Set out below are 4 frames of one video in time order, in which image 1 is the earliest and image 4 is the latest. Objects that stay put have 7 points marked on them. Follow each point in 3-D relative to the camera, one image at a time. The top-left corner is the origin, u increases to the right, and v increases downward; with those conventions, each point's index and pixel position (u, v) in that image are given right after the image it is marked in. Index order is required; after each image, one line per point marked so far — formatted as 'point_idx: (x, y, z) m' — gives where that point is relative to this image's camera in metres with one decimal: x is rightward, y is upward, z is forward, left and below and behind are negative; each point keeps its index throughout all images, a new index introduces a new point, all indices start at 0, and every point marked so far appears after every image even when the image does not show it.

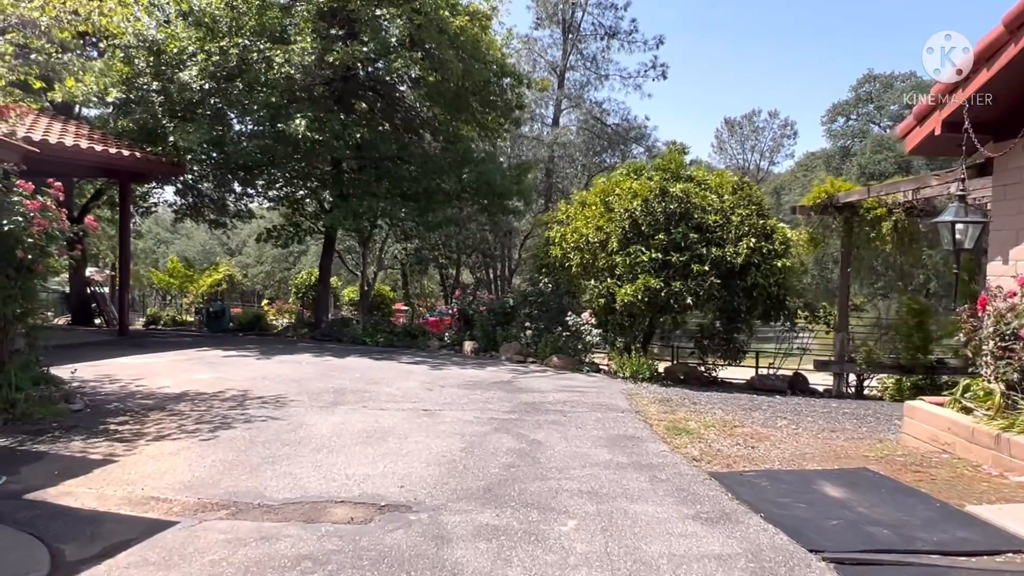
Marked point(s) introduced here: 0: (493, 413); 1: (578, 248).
0: (-0.2, -1.3, +8.0) m
1: (+1.1, +0.7, +12.4) m
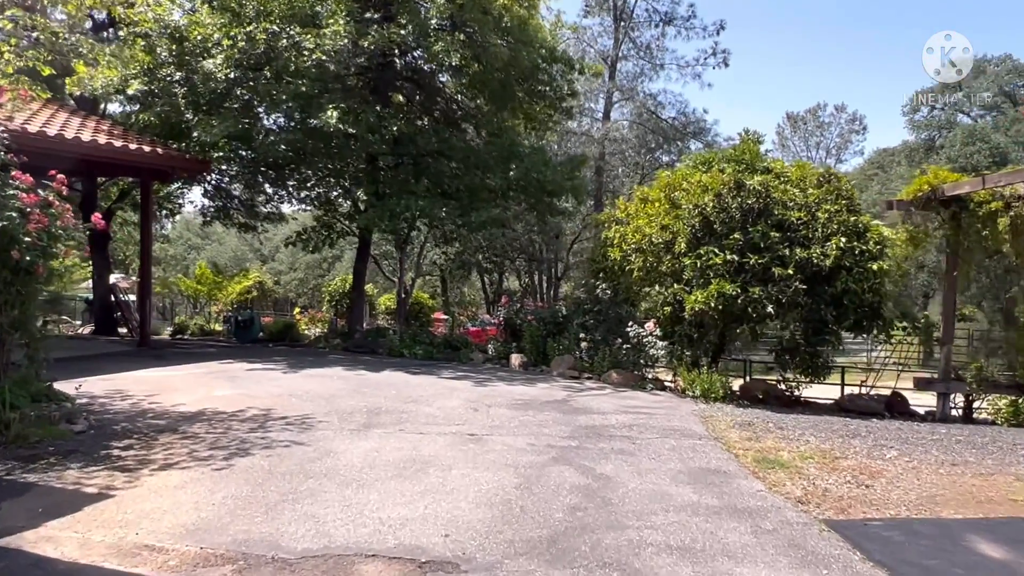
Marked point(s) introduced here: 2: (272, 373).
0: (+0.3, -1.3, +7.0) m
1: (+1.8, +0.5, +11.3) m
2: (-3.3, -1.2, +11.2) m
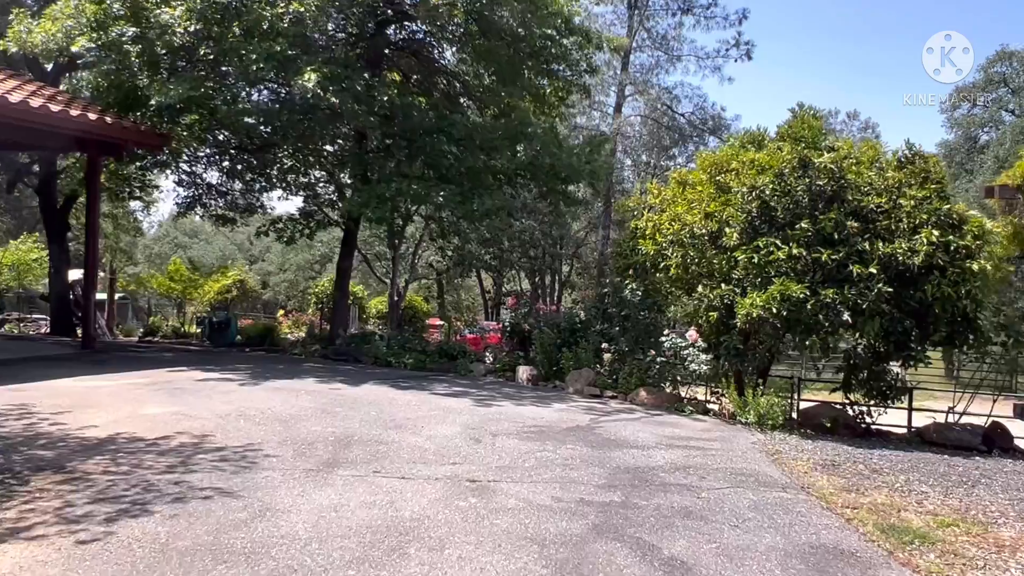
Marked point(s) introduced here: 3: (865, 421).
0: (+0.4, -1.3, +5.0) m
1: (+1.9, +0.5, +9.3) m
2: (-3.2, -1.1, +9.2) m
3: (+3.9, -1.5, +9.0) m
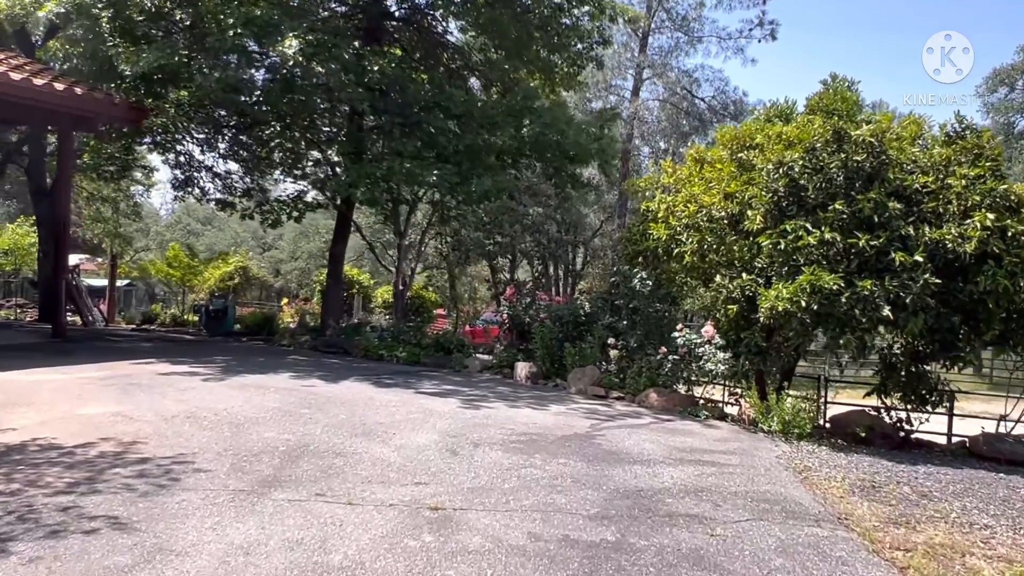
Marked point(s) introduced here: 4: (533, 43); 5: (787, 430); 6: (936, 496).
0: (+0.3, -1.2, +4.0) m
1: (+1.9, +0.6, +8.3) m
2: (-3.3, -0.9, +8.3) m
3: (+3.9, -1.4, +7.9) m
4: (+0.3, +4.0, +13.0) m
5: (+2.5, -1.3, +7.2) m
6: (+2.9, -1.4, +5.4) m
